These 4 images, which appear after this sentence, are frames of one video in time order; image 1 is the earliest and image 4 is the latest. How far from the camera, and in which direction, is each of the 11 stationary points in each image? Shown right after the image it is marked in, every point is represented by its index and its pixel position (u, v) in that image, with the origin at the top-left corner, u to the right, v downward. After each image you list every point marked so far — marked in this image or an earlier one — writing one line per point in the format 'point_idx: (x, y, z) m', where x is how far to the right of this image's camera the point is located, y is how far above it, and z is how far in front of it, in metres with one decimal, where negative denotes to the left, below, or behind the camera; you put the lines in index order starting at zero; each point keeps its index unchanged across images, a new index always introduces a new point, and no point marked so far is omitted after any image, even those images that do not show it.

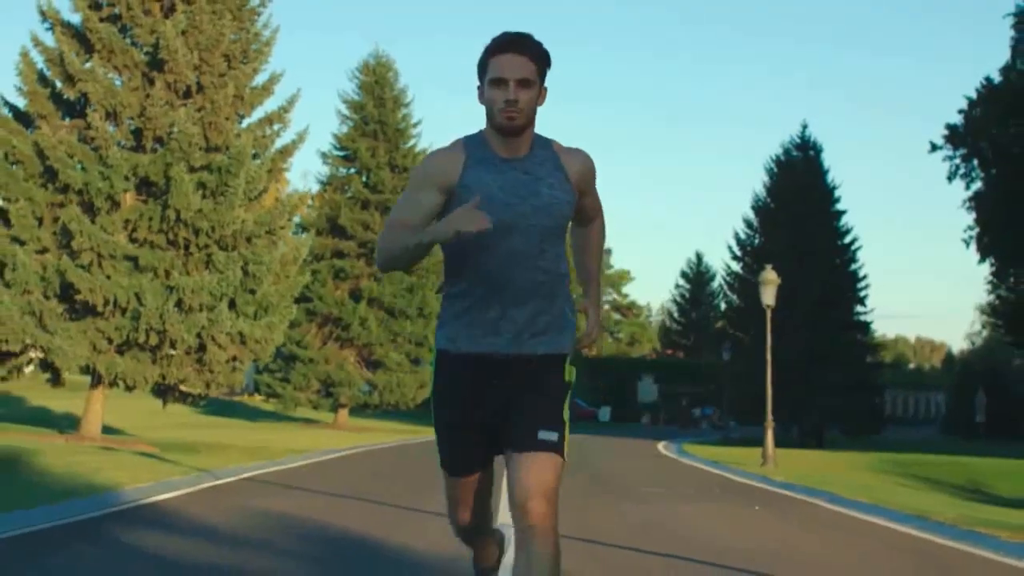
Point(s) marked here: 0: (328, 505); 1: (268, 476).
0: (-1.8, -2.2, +13.9) m
1: (-3.3, -2.6, +18.8) m
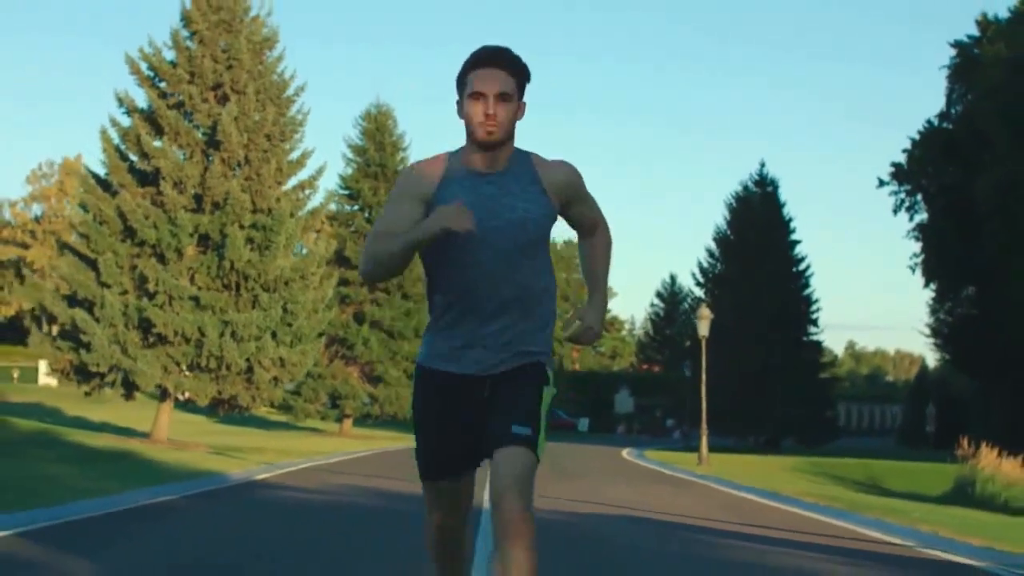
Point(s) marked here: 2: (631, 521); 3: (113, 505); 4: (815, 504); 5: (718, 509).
0: (-2.0, -3.0, +20.8) m
1: (-3.6, -3.4, +25.6) m
2: (+1.4, -2.7, +15.8) m
3: (-5.1, -2.8, +17.4) m
4: (+4.3, -3.1, +19.4) m
5: (+2.9, -3.1, +18.8) m
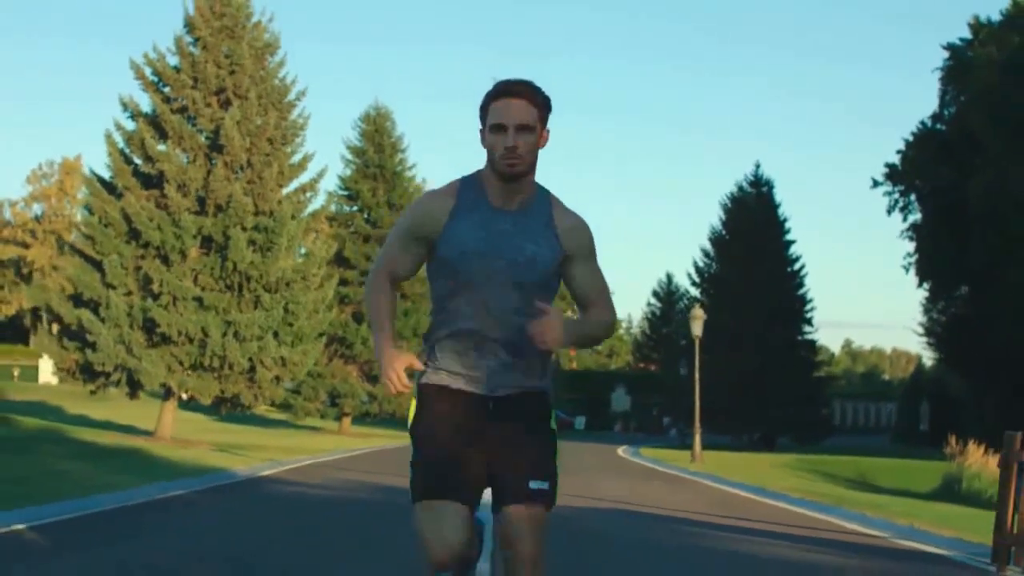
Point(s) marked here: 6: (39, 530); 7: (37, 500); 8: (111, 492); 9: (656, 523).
0: (-2.1, -3.0, +21.5) m
1: (-3.7, -3.4, +26.3) m
2: (+1.4, -2.8, +16.5) m
3: (-5.2, -2.8, +18.1) m
4: (+4.3, -3.2, +20.1) m
5: (+2.8, -3.1, +19.5) m
6: (-5.4, -2.8, +15.4) m
7: (-6.2, -2.8, +17.6) m
8: (-5.6, -2.9, +19.1) m
9: (+1.7, -2.7, +15.7) m
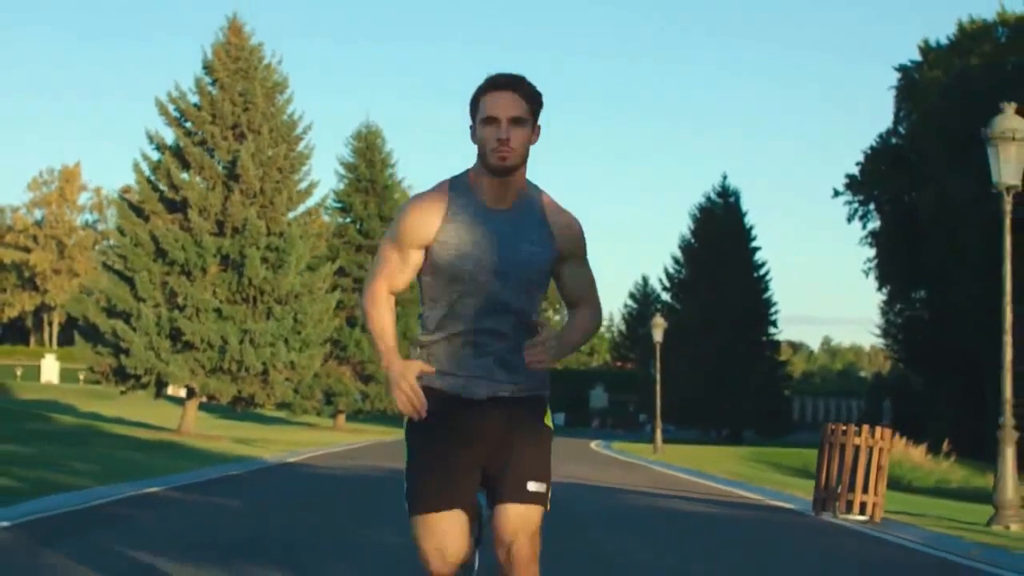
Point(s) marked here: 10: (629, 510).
0: (-2.4, -3.4, +26.2) m
1: (-4.1, -3.8, +30.9) m
2: (+1.1, -3.2, +21.2) m
3: (-5.5, -3.2, +22.7) m
4: (+4.0, -3.5, +24.8) m
5: (+2.5, -3.5, +24.2) m
6: (-5.7, -3.2, +20.1) m
7: (-6.5, -3.2, +22.2) m
8: (-6.0, -3.3, +23.7) m
9: (+1.4, -3.1, +20.4) m
10: (+1.4, -3.0, +18.4) m
